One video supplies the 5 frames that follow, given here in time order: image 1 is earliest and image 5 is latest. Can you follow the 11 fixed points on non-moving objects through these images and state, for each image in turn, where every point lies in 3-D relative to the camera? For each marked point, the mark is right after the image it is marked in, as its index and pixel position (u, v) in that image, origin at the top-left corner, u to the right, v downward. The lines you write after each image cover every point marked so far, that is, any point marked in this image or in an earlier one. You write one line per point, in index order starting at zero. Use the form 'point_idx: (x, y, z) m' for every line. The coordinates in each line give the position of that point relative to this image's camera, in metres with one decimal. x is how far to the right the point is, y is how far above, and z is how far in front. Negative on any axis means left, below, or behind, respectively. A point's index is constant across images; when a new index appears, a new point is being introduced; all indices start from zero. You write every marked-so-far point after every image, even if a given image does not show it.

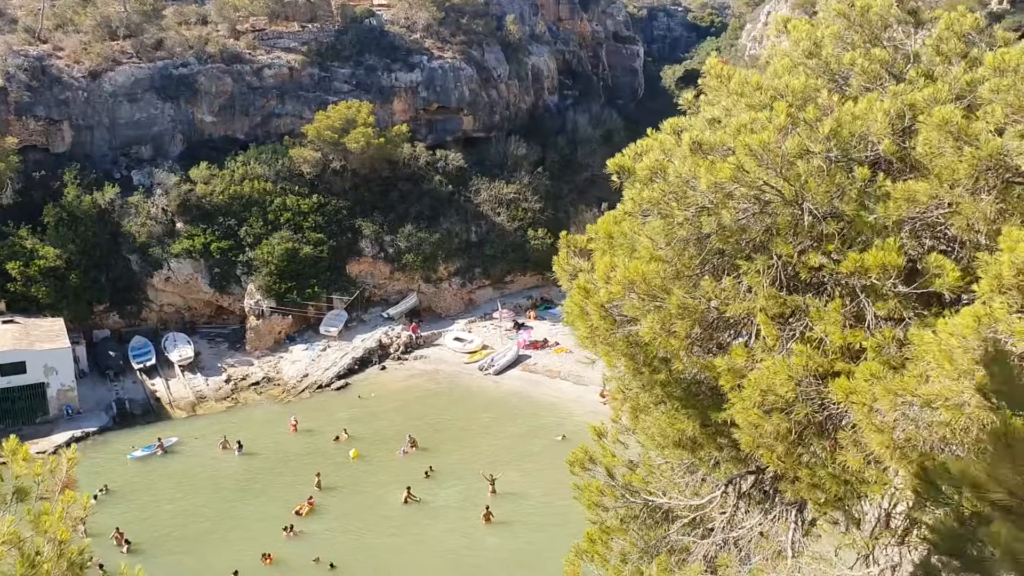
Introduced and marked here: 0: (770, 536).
0: (+3.2, -3.0, +8.7) m
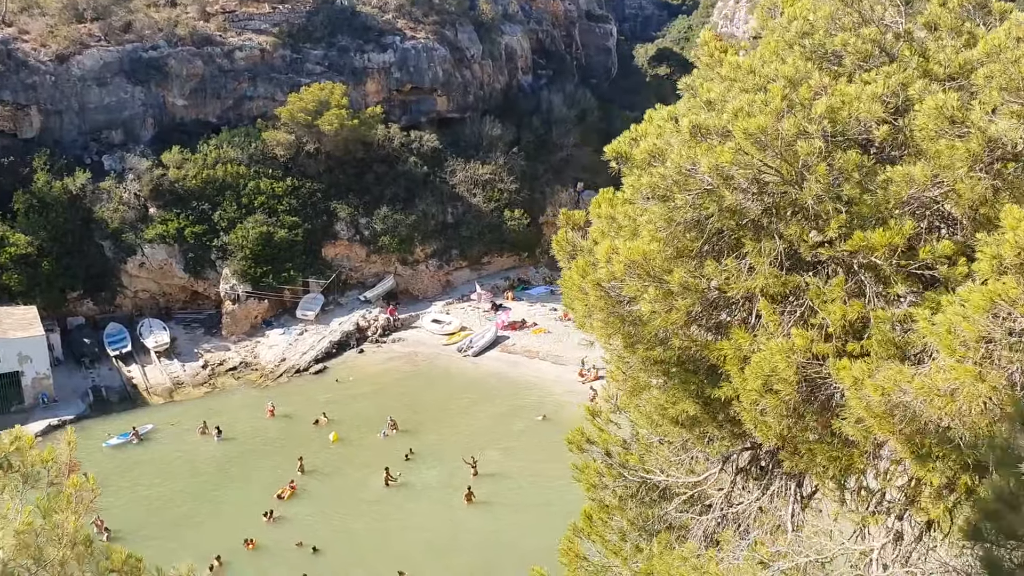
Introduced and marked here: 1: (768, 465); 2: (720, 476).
0: (+3.2, -2.8, +8.8) m
1: (+3.3, -2.3, +9.1) m
2: (+2.8, -2.5, +9.6) m
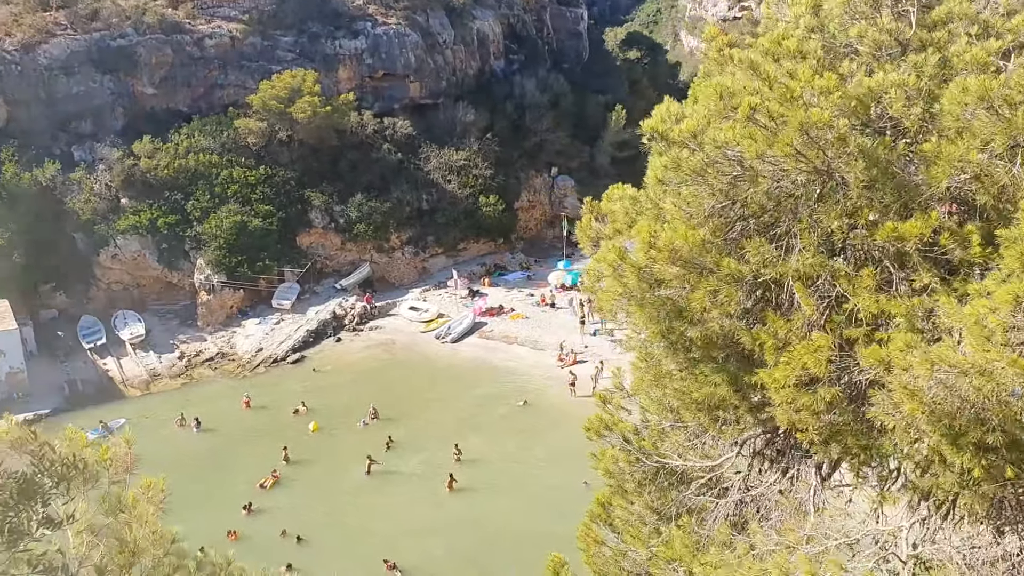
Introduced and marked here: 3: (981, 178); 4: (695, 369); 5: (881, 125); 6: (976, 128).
0: (+3.5, -2.6, +9.0) m
1: (+3.6, -2.1, +9.3) m
2: (+3.1, -2.3, +9.7) m
3: (+4.6, +1.1, +7.0) m
4: (+2.2, -1.0, +8.4) m
5: (+3.9, +1.8, +7.5) m
6: (+4.4, +1.5, +6.7) m
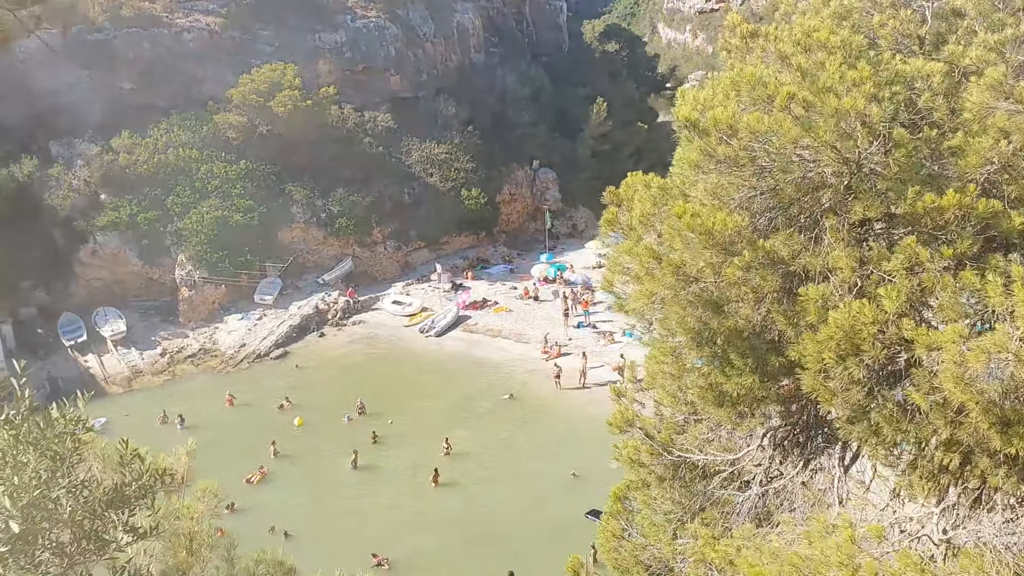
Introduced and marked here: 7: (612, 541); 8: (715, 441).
0: (+3.8, -2.5, +9.1) m
1: (+3.9, -2.0, +9.4) m
2: (+3.4, -2.3, +9.8) m
3: (+4.9, +1.2, +7.0) m
4: (+2.5, -0.9, +8.5) m
5: (+4.2, +1.8, +7.6) m
6: (+4.7, +1.6, +6.8) m
7: (+1.5, -3.7, +10.3) m
8: (+2.9, -2.2, +10.2) m
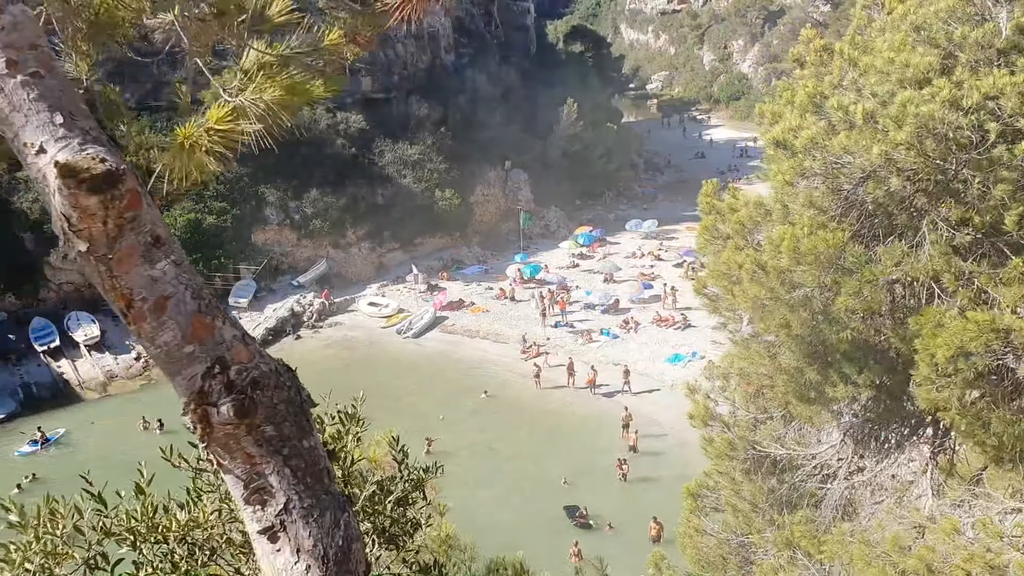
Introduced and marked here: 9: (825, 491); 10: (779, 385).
0: (+5.1, -2.5, +9.4) m
1: (+5.1, -2.0, +9.7) m
2: (+4.6, -2.3, +10.1) m
3: (+6.1, +1.2, +7.3) m
4: (+3.7, -0.9, +8.8) m
5: (+5.4, +1.8, +7.9) m
6: (+5.9, +1.6, +7.1) m
7: (+2.8, -3.7, +10.6) m
8: (+4.2, -2.2, +10.5) m
9: (+4.3, -2.9, +9.9) m
10: (+3.6, -1.3, +9.5) m
